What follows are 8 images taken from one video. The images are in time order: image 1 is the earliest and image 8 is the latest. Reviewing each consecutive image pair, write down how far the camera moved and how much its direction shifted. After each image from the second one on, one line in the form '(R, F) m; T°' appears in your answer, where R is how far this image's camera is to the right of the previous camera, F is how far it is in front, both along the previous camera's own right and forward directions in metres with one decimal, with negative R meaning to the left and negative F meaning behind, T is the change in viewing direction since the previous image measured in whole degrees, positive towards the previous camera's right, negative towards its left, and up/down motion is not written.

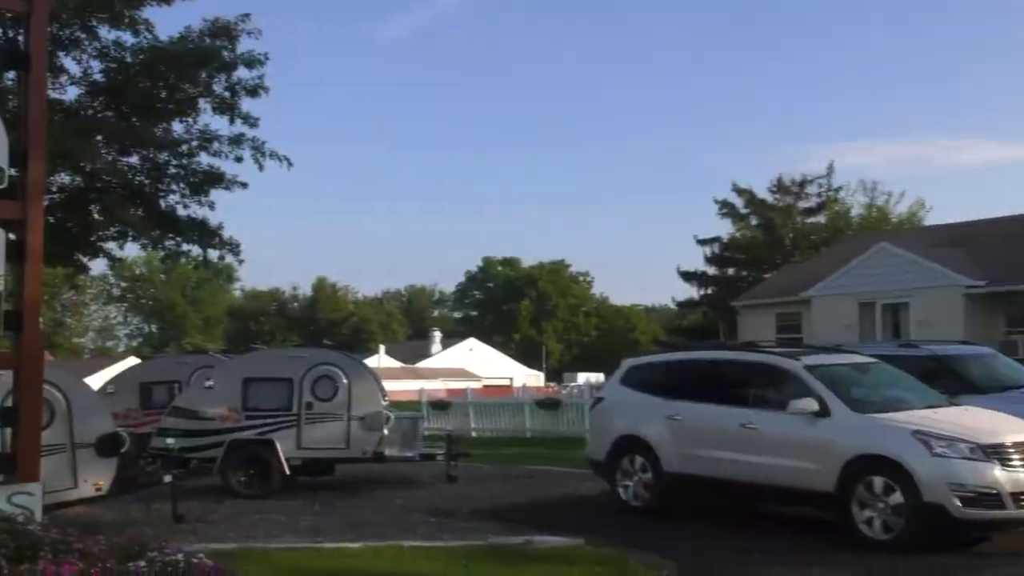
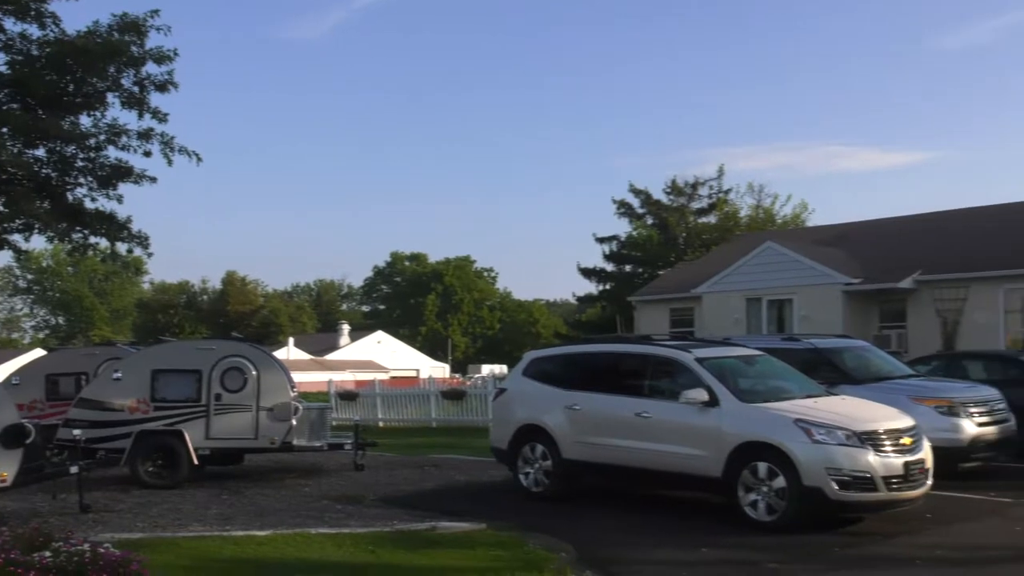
(+0.6, -0.4) m; +3°
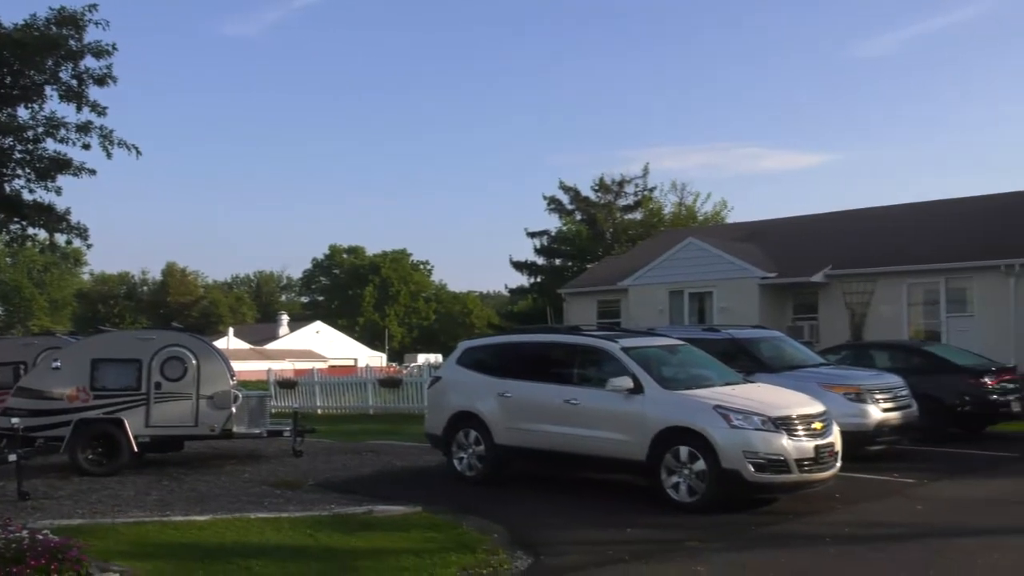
(+0.3, -0.4) m; +3°
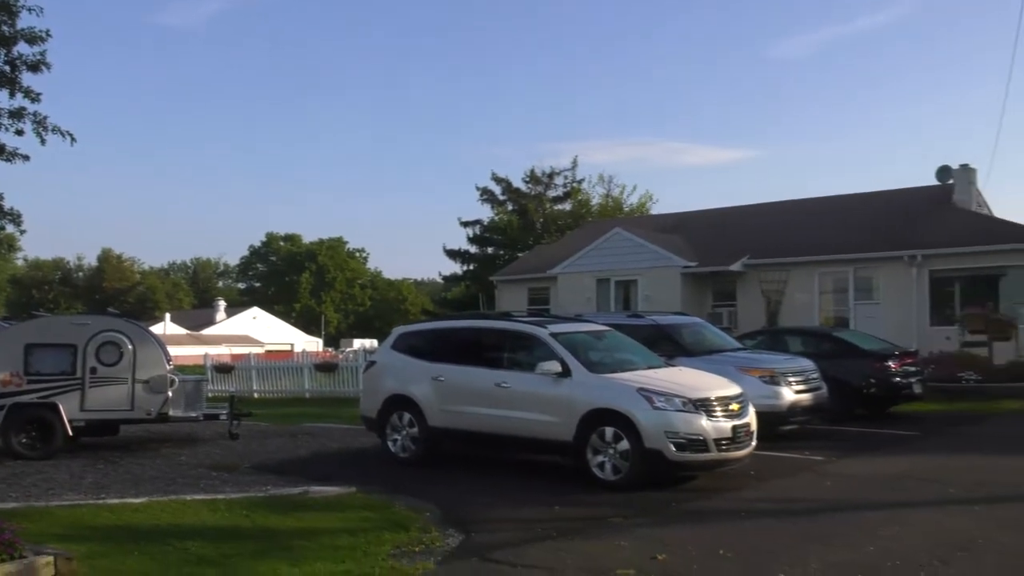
(+0.3, -0.4) m; +3°
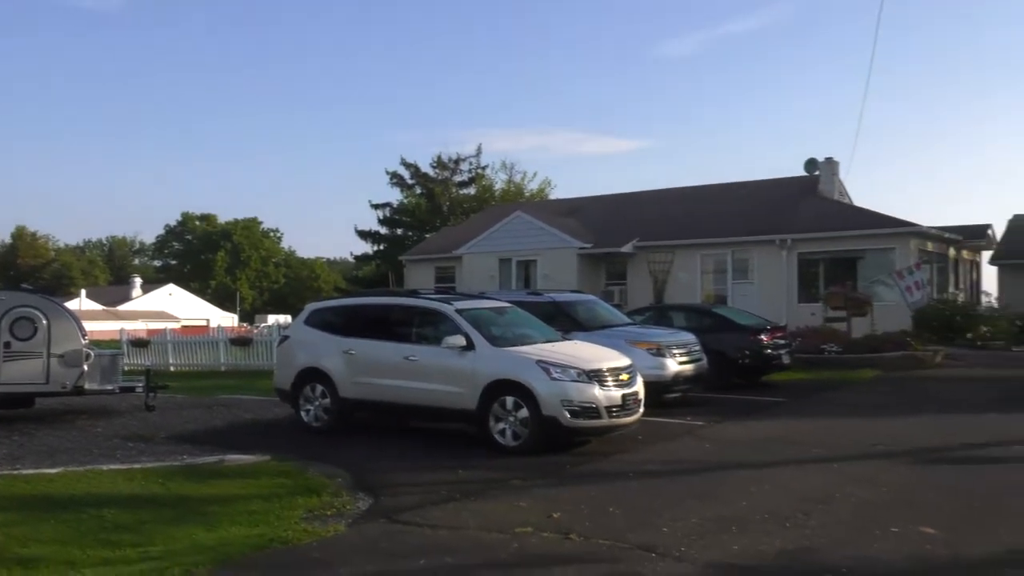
(+0.3, -0.8) m; +5°
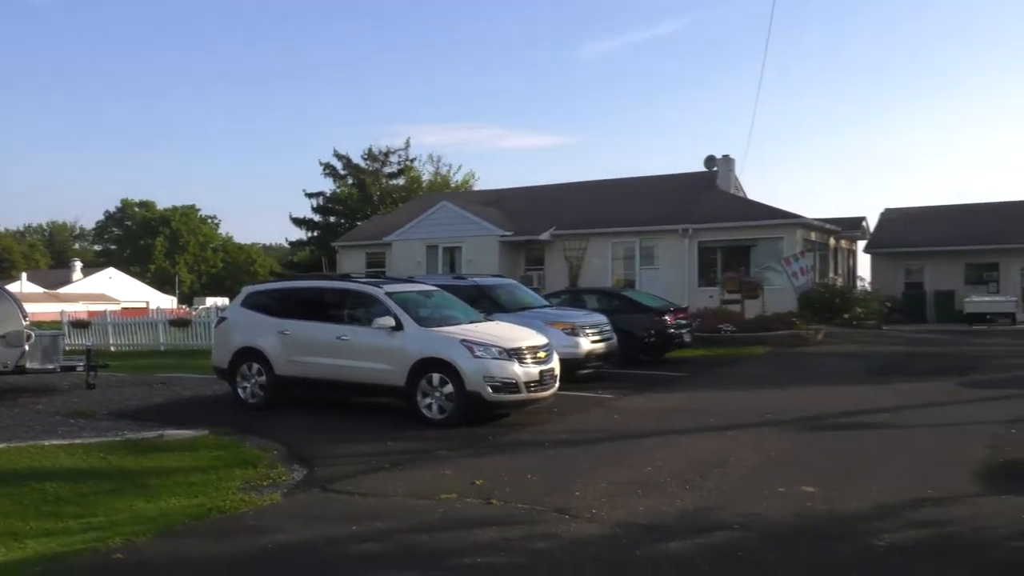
(+0.1, -1.0) m; +5°
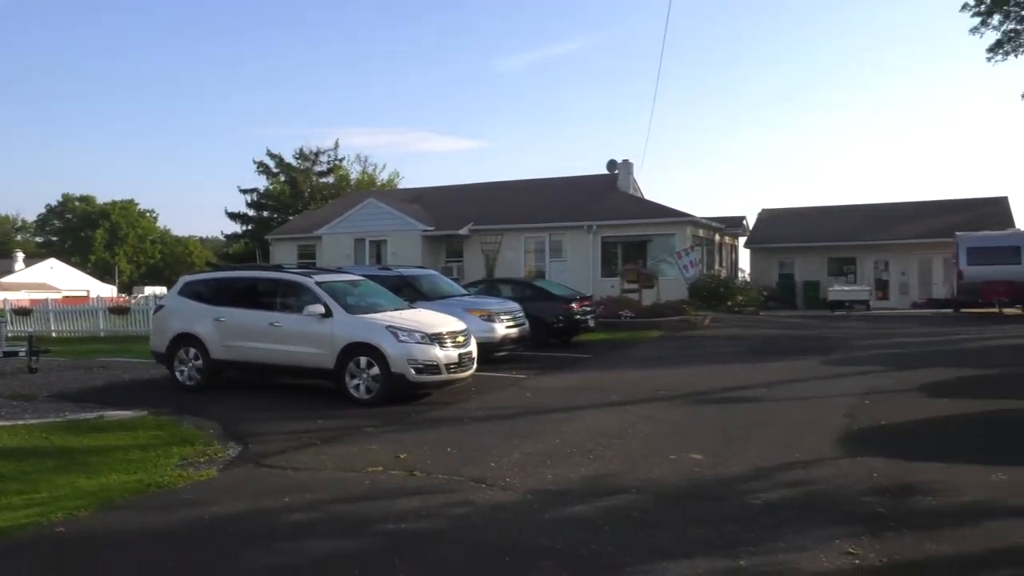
(0.0, -1.4) m; +6°
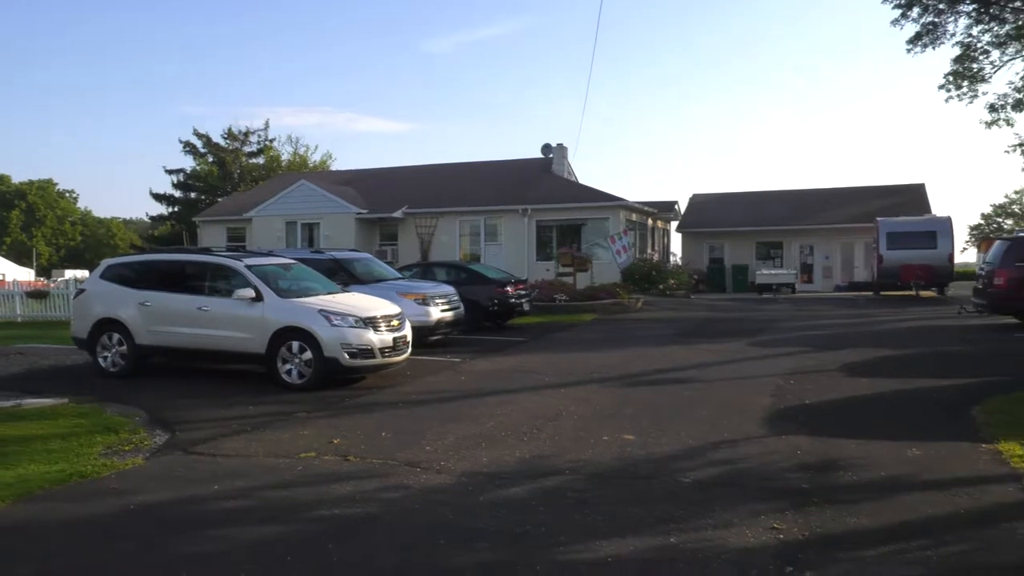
(0.0, 0.0) m; +4°
